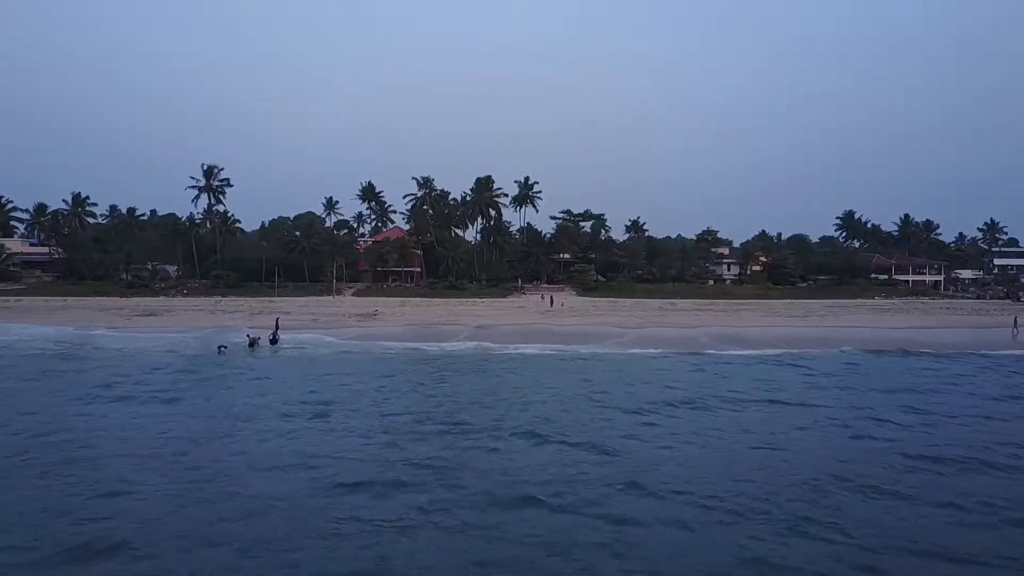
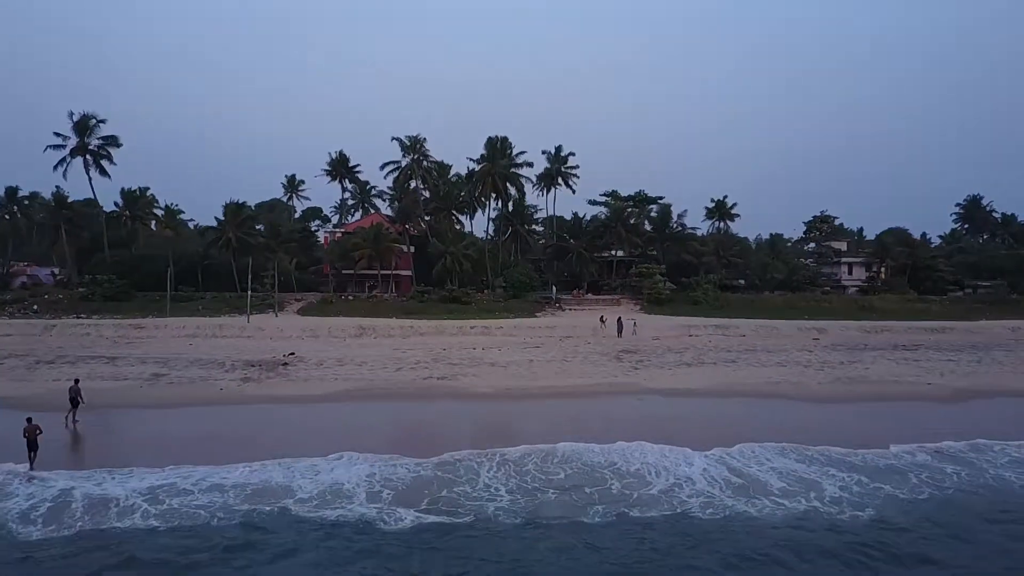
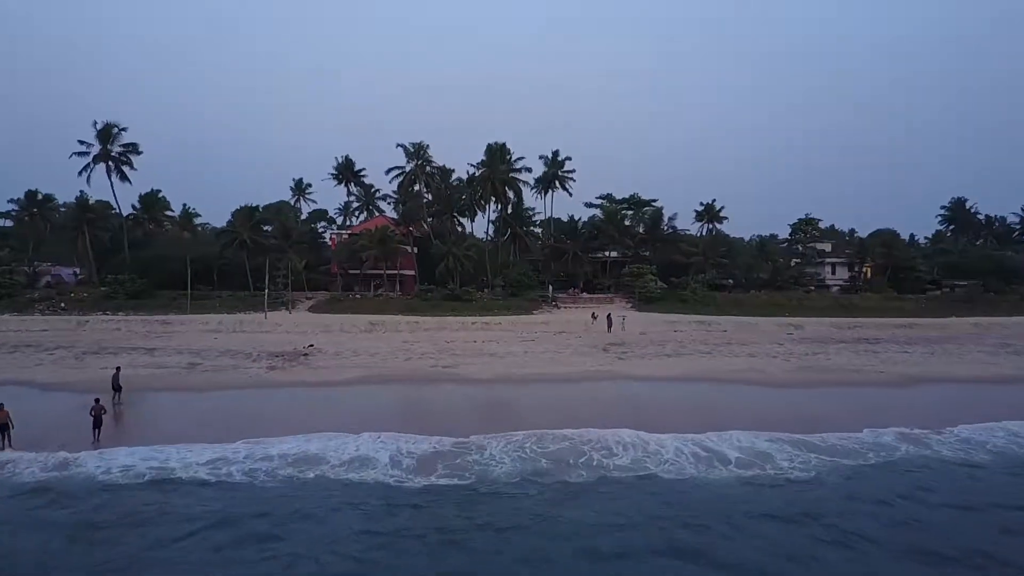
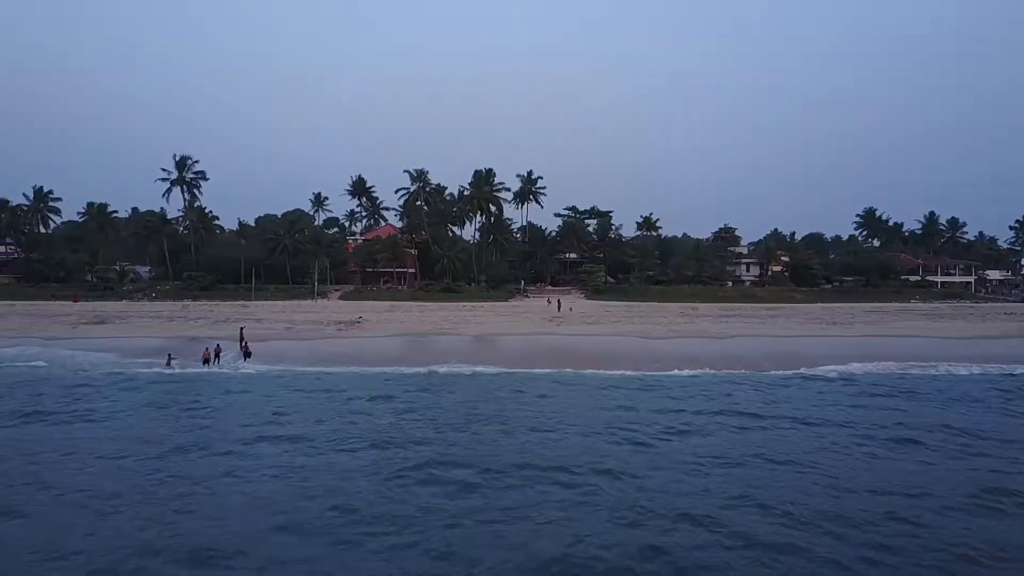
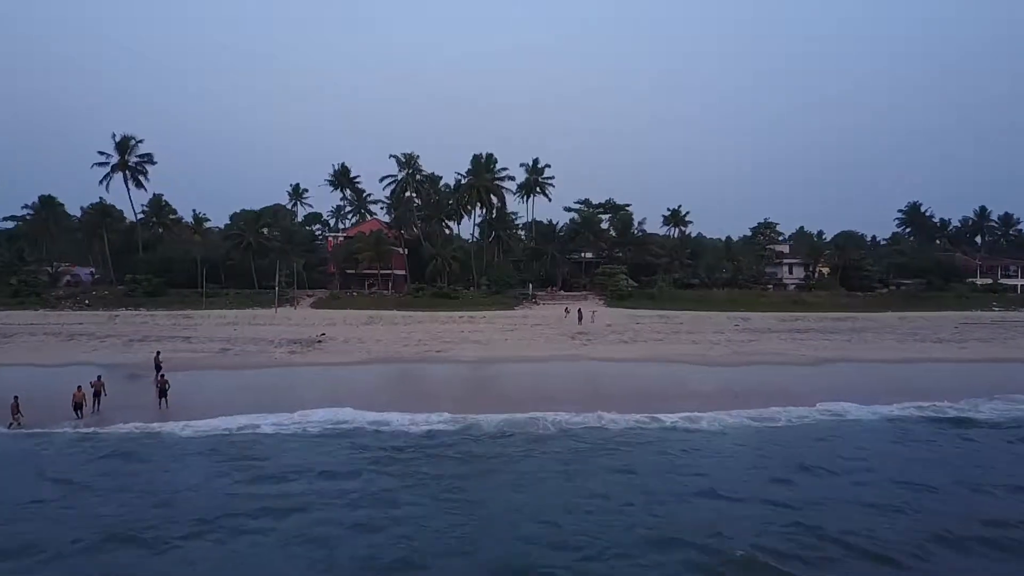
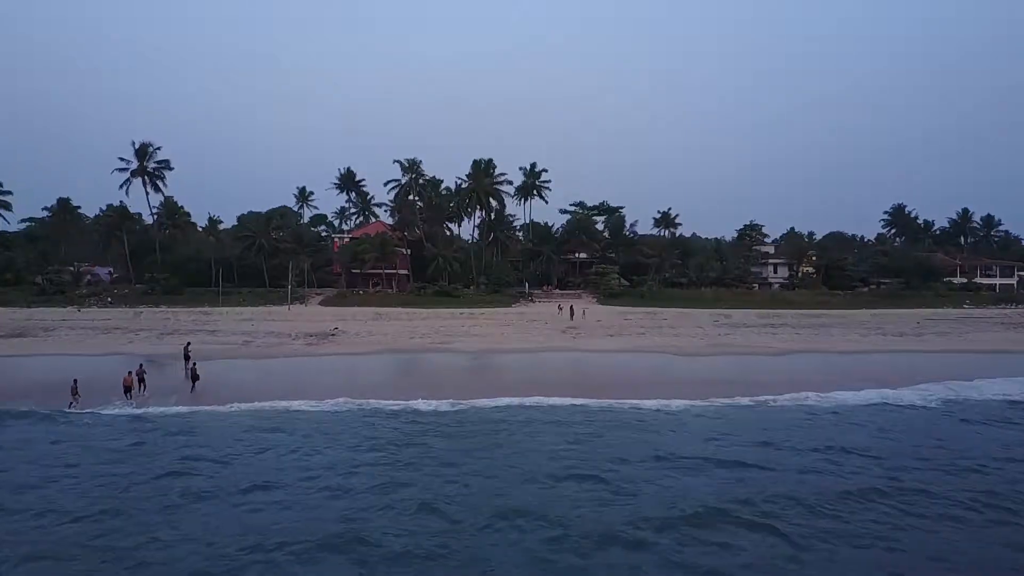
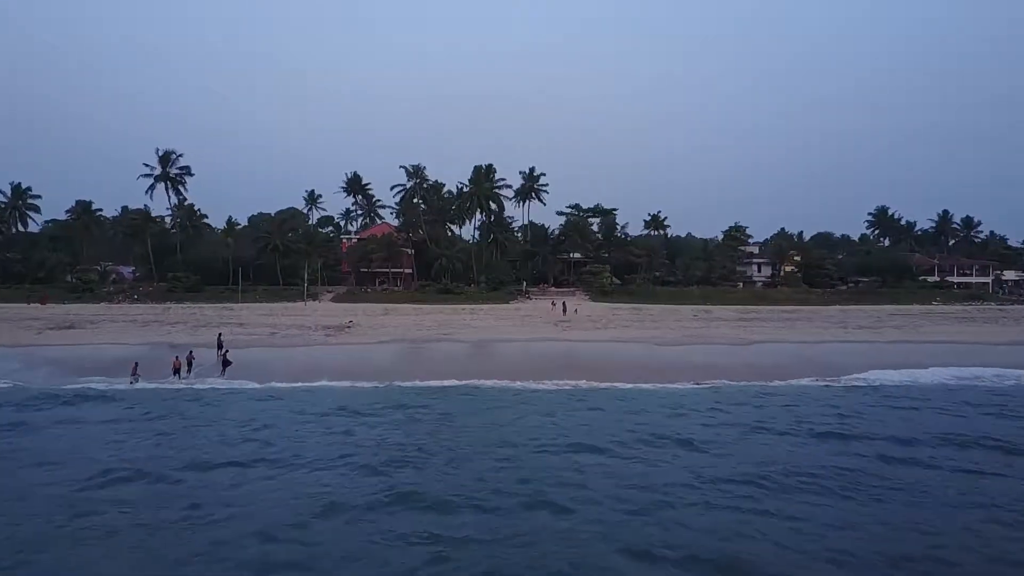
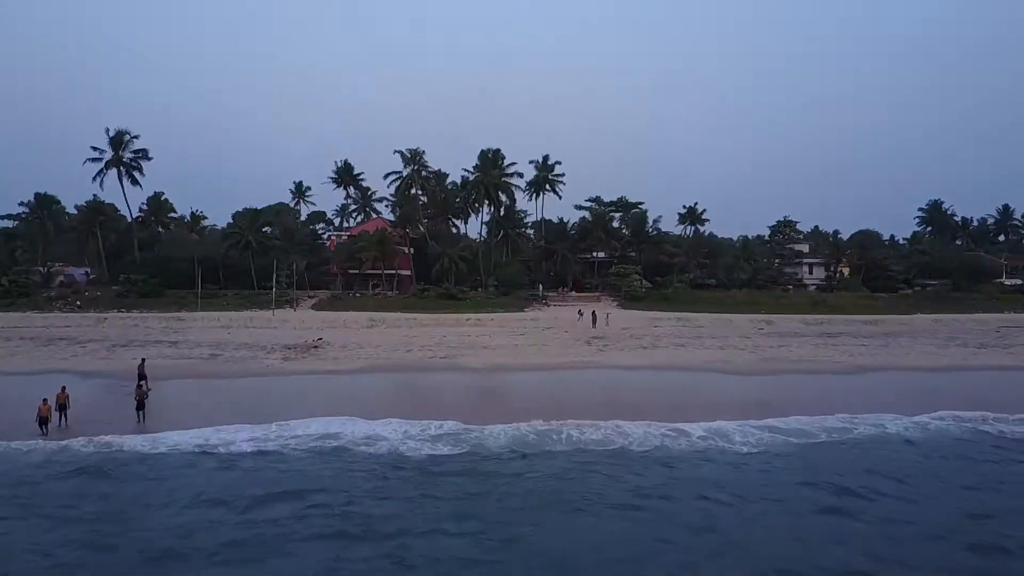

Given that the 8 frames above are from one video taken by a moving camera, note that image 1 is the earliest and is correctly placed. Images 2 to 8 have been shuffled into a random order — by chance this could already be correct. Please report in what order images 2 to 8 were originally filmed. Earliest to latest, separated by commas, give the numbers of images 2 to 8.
4, 7, 6, 5, 8, 3, 2
